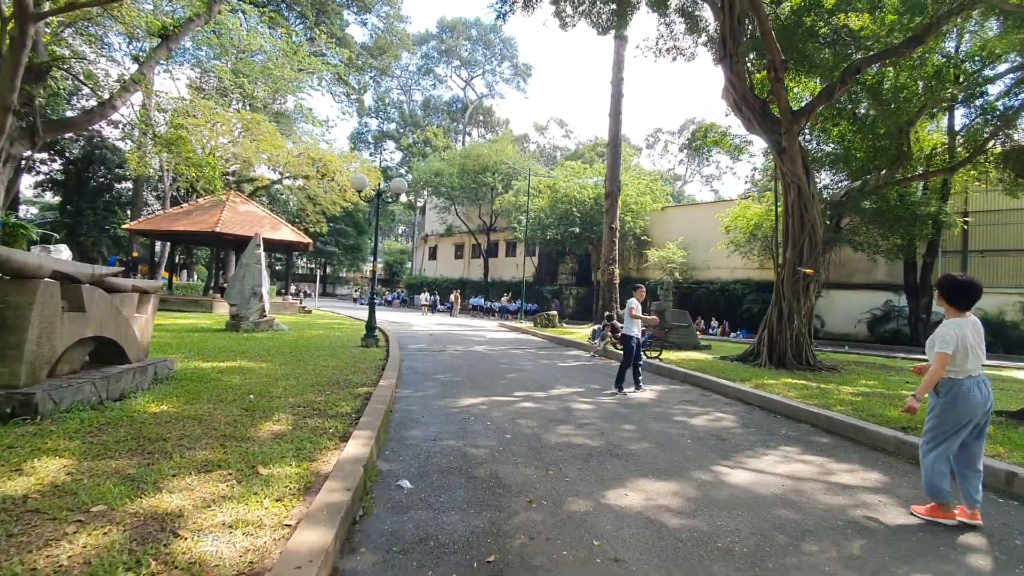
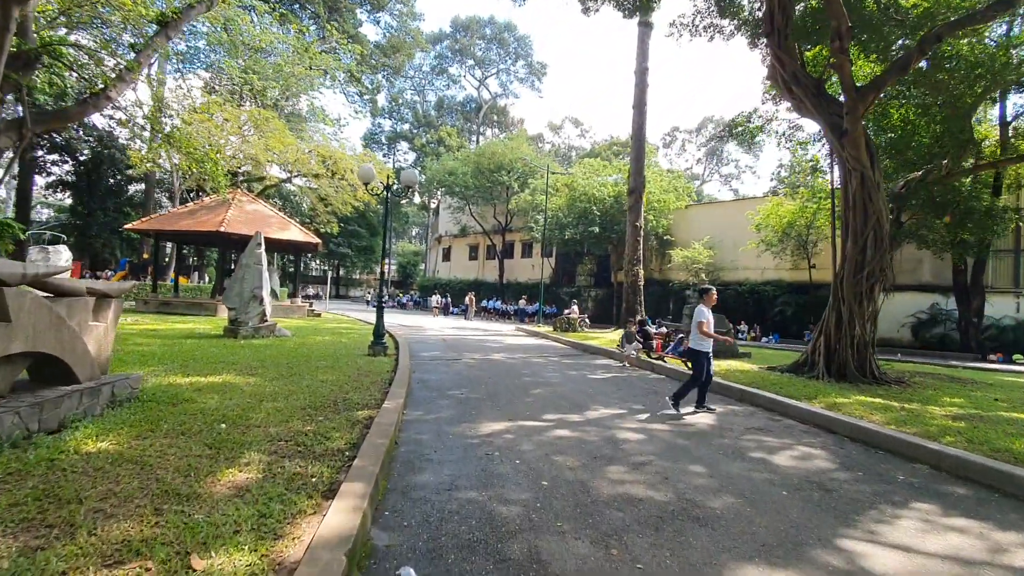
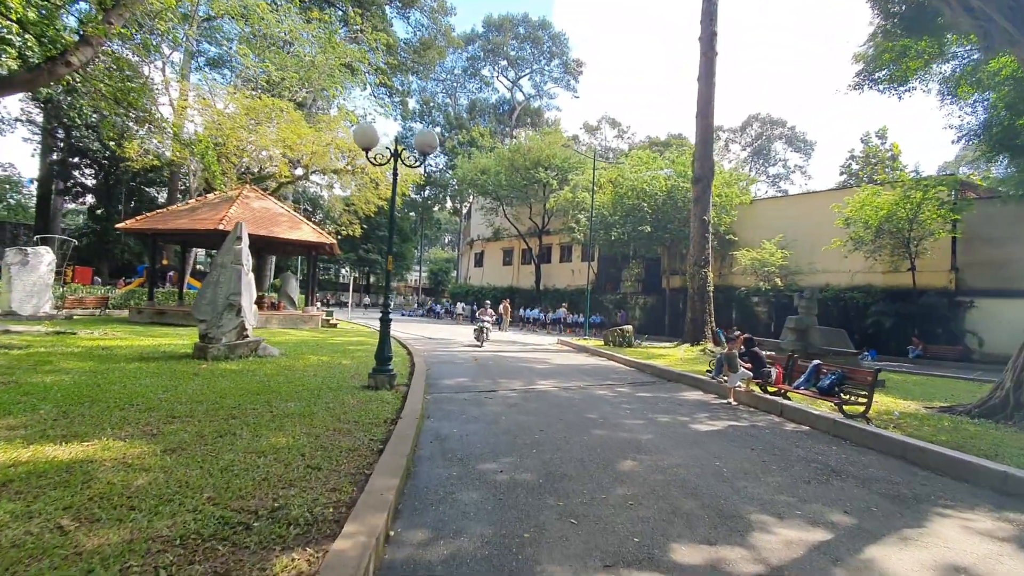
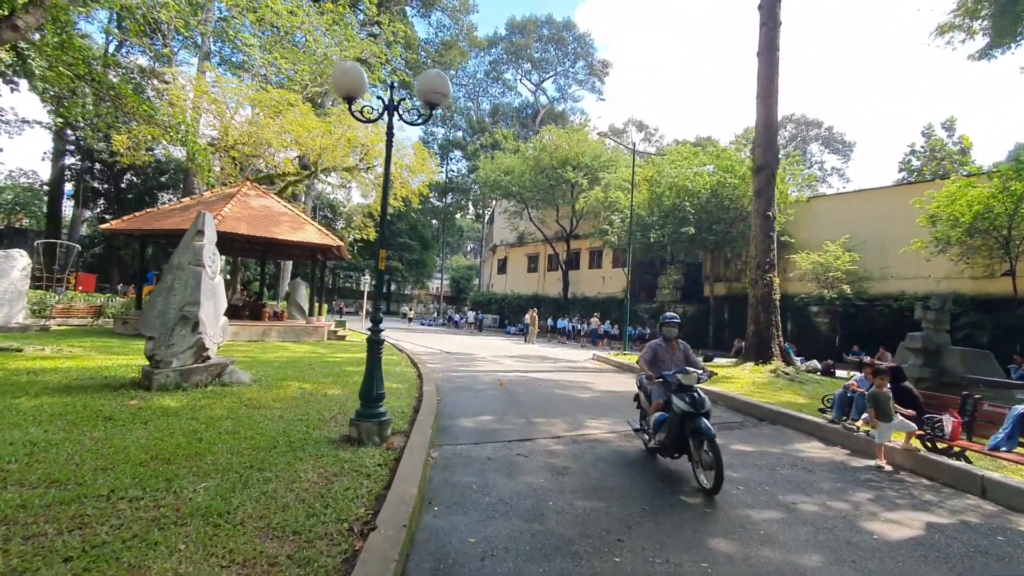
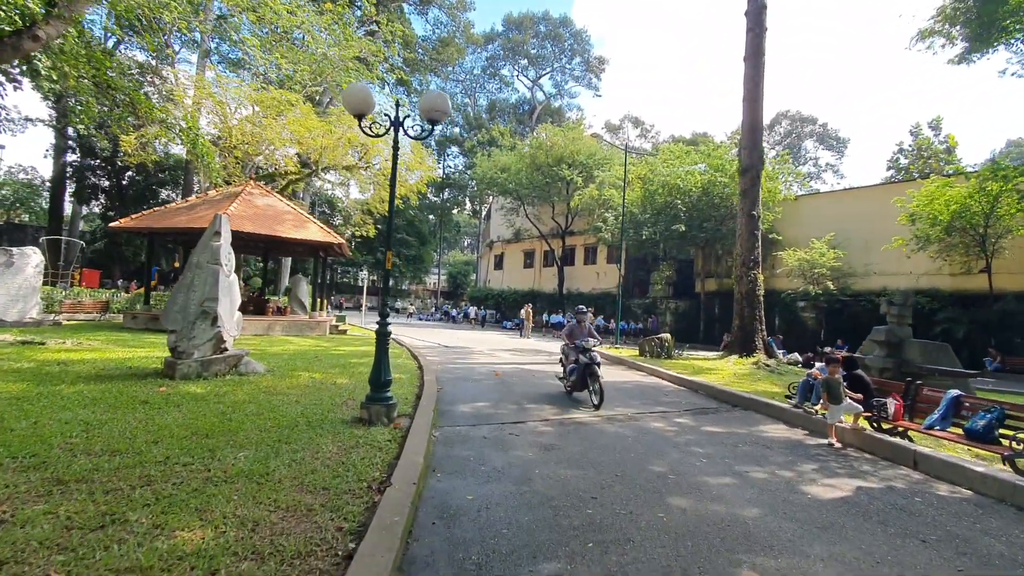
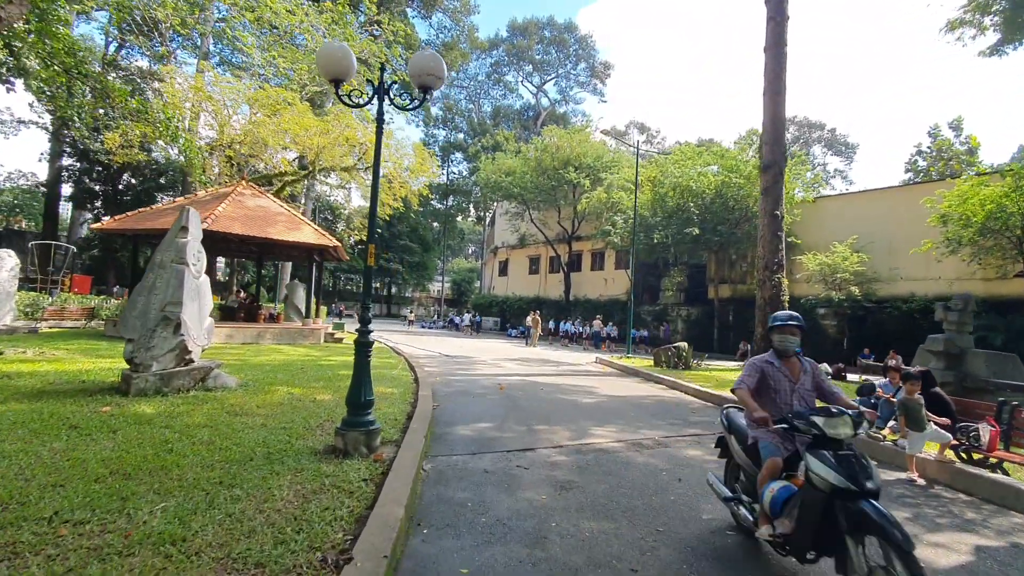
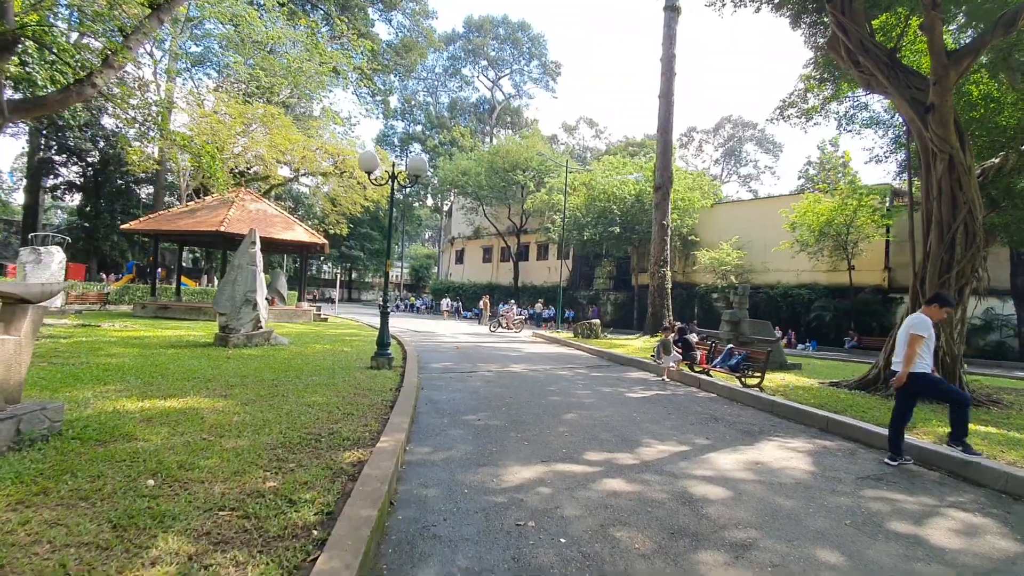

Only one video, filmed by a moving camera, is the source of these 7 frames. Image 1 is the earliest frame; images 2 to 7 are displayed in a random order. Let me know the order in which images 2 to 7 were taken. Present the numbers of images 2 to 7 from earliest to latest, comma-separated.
2, 7, 3, 5, 4, 6
